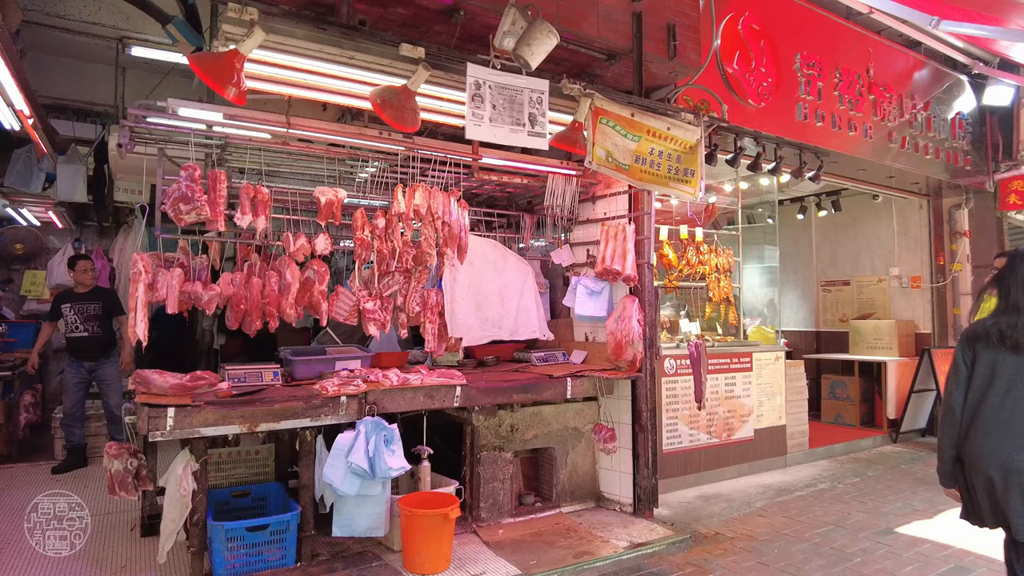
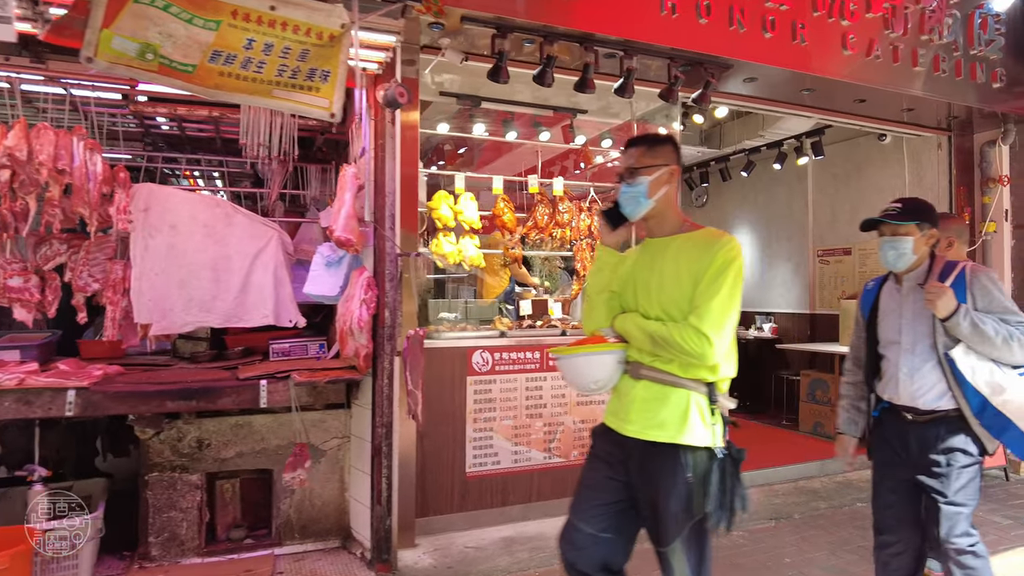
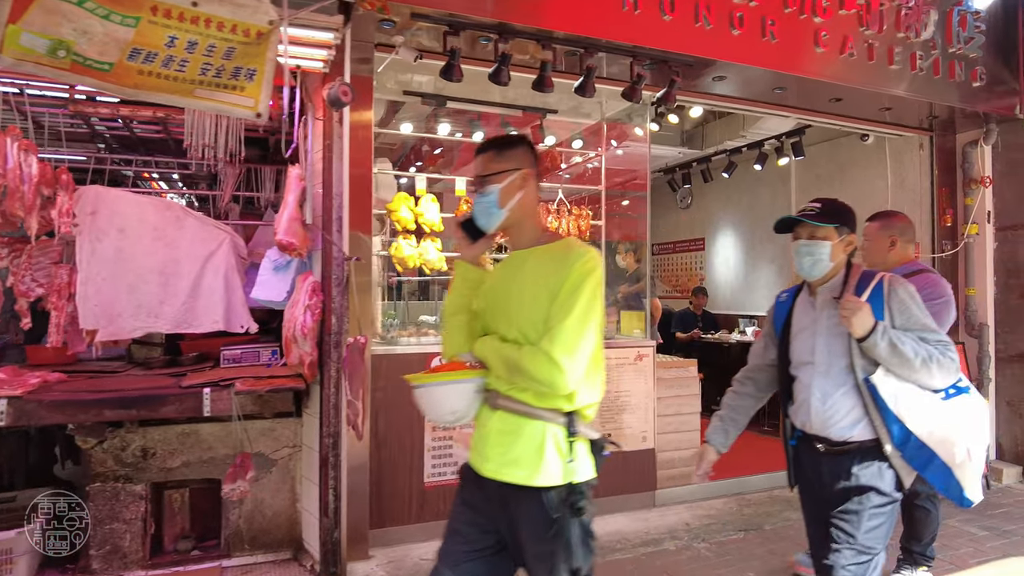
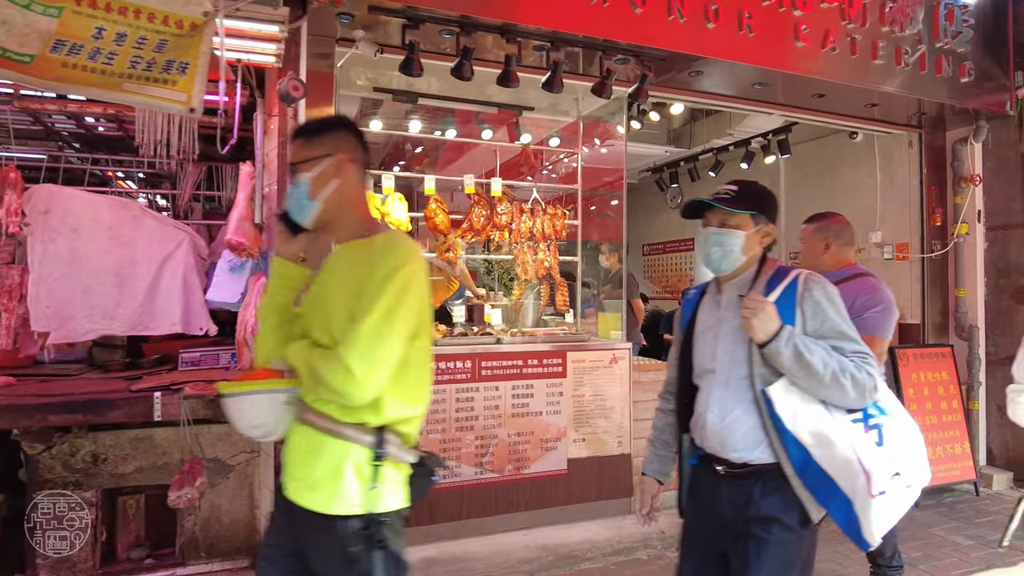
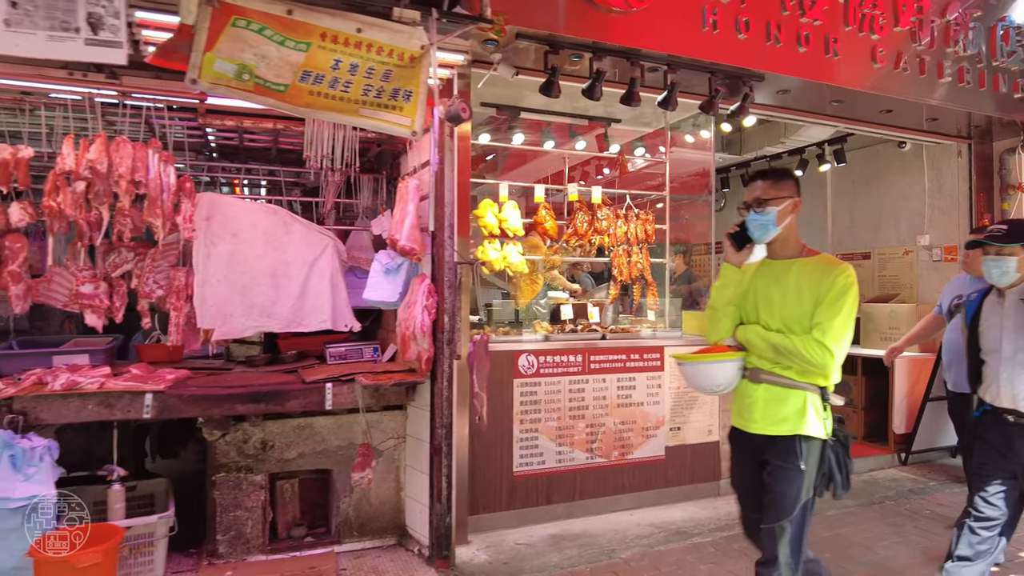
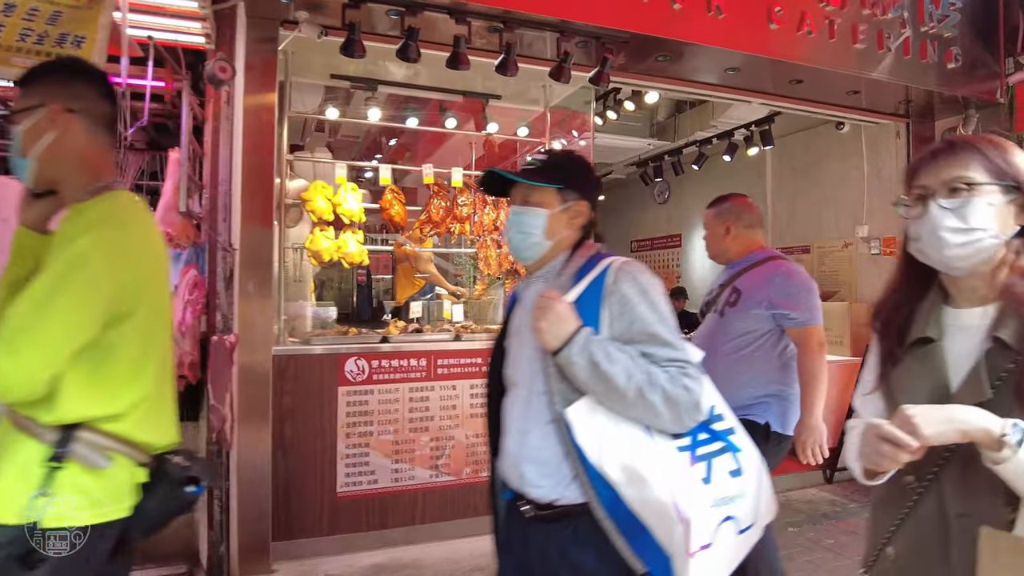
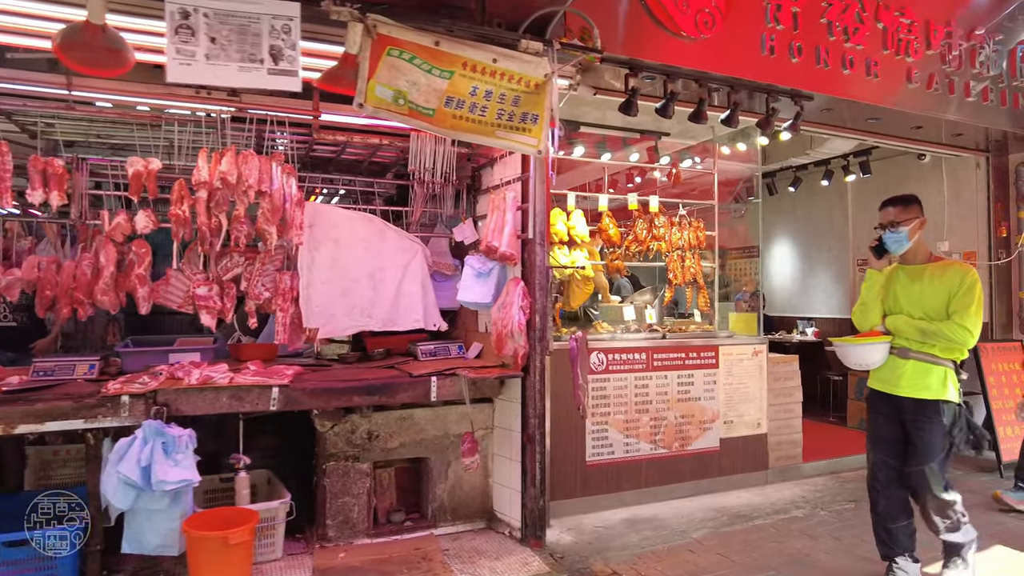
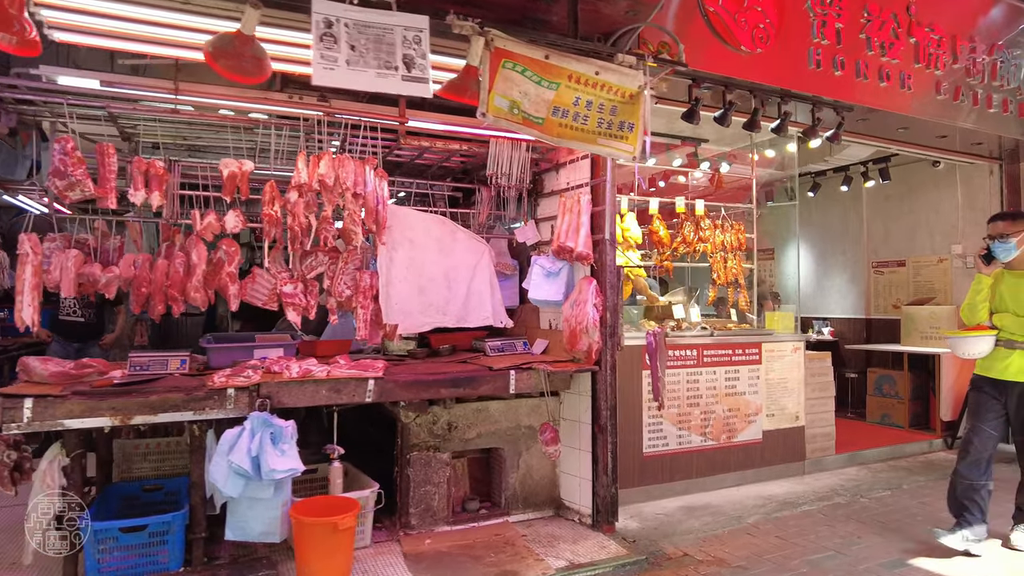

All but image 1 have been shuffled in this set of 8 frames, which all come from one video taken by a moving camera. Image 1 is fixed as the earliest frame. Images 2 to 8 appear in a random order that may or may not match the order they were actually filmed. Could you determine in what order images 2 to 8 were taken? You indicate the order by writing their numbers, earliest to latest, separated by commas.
8, 7, 5, 2, 3, 4, 6
